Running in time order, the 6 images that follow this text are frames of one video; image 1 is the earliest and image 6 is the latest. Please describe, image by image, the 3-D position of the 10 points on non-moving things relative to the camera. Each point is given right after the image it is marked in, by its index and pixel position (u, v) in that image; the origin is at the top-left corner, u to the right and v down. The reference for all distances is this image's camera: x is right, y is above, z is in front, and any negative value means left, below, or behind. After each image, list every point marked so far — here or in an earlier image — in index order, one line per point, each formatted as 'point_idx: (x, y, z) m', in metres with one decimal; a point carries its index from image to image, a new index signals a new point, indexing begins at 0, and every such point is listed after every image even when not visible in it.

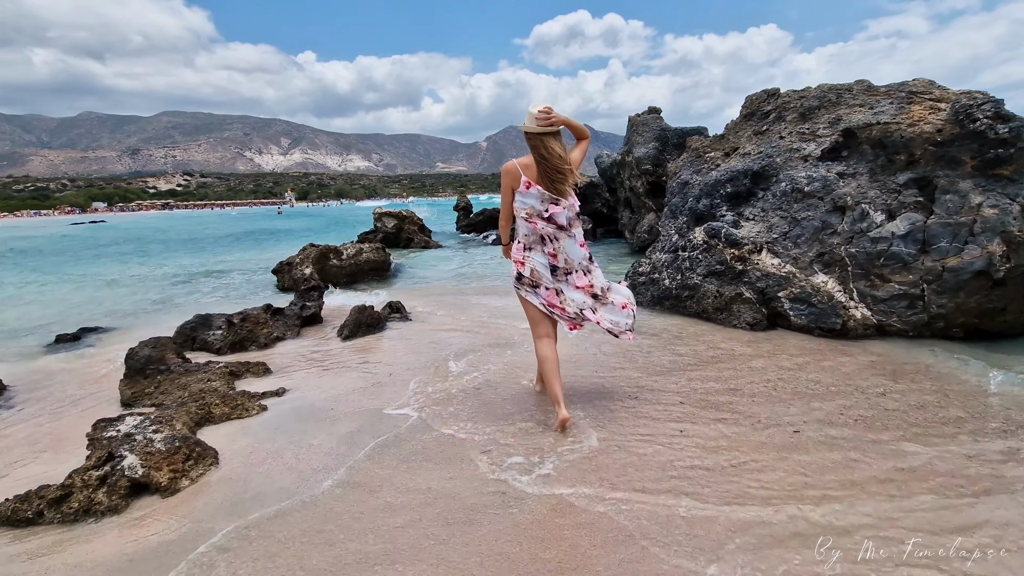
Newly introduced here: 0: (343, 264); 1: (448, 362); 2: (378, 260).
0: (-3.5, +0.5, +10.6) m
1: (-0.7, -0.8, +5.4) m
2: (-2.9, +0.6, +11.1) m
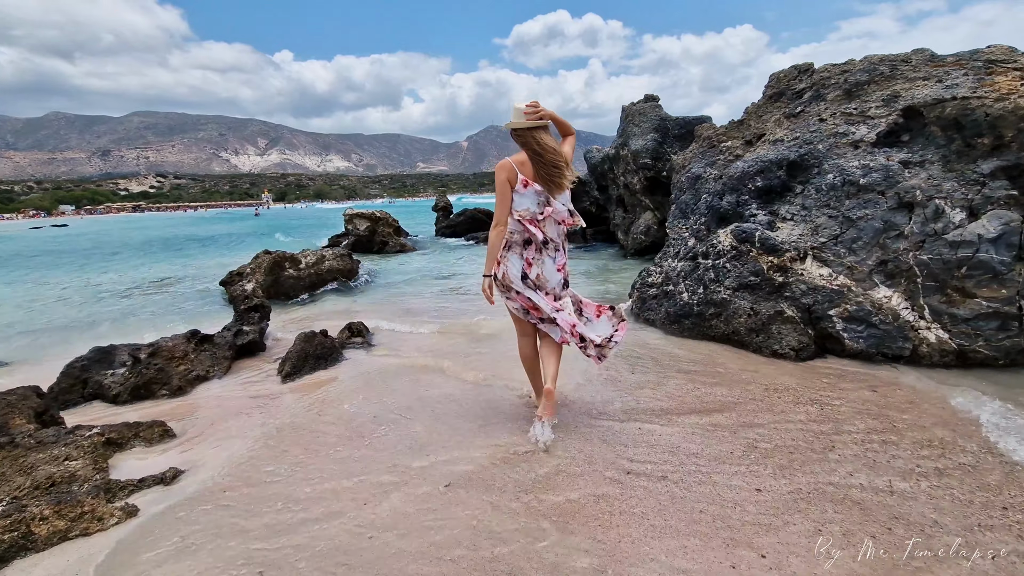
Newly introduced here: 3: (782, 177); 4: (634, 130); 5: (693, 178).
0: (-3.8, +0.2, +9.2) m
1: (-0.8, -1.0, +4.0) m
2: (-3.2, +0.3, +9.7) m
3: (+3.0, +1.2, +5.7) m
4: (+2.7, +3.5, +11.4) m
5: (+2.6, +1.6, +7.5) m
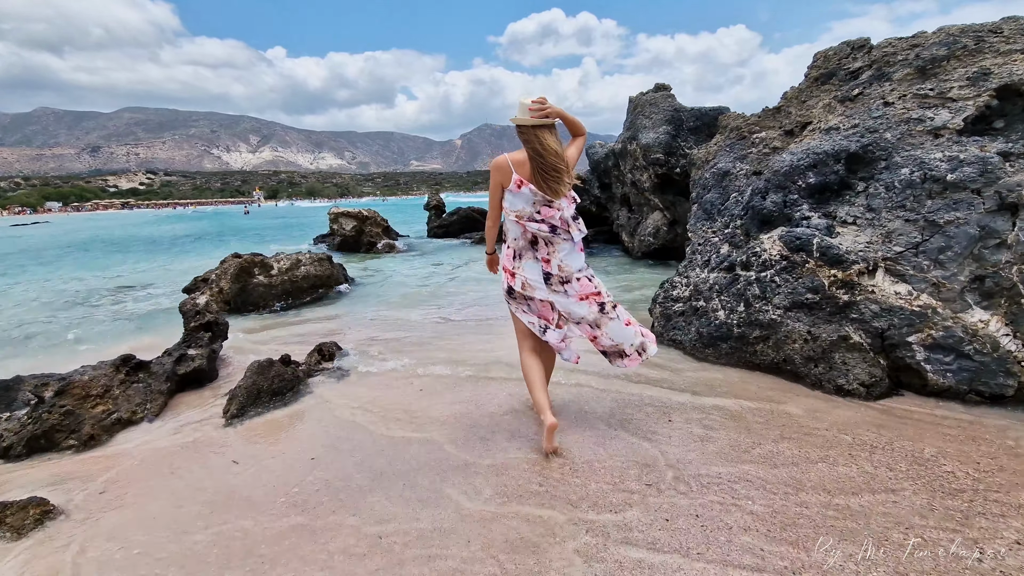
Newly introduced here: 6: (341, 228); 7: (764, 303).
0: (-3.8, +0.1, +8.2) m
1: (-0.7, -1.1, +3.0) m
2: (-3.2, +0.2, +8.6) m
3: (+3.0, +1.1, +4.8) m
4: (+2.6, +3.3, +10.4) m
5: (+2.6, +1.4, +6.6) m
6: (-5.2, +1.8, +15.7) m
7: (+2.2, -0.1, +4.6) m
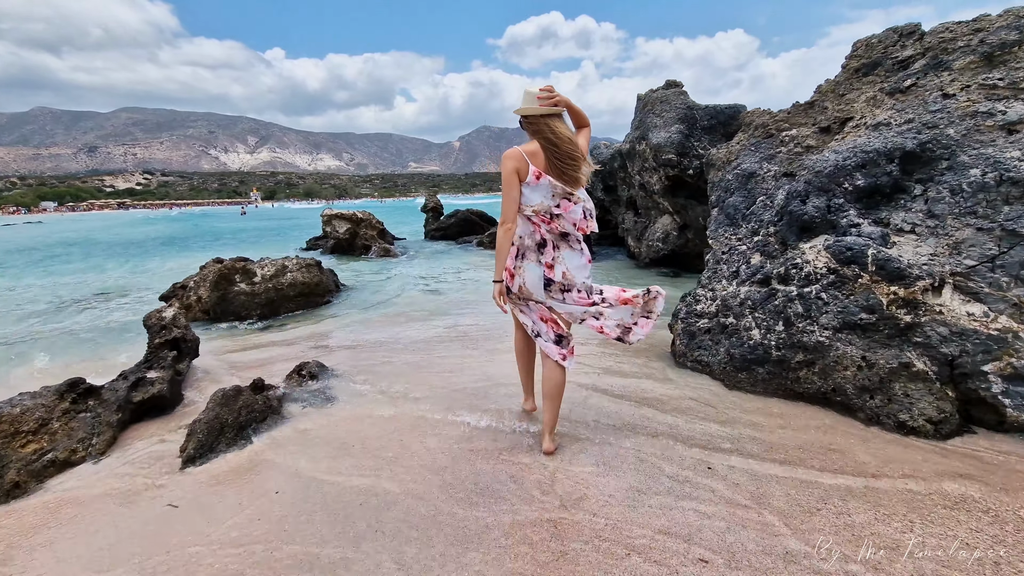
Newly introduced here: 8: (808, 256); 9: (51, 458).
0: (-3.7, 0.0, +7.5) m
1: (-0.7, -1.2, +2.4) m
2: (-3.2, +0.1, +8.0) m
3: (+3.1, +0.9, +4.2) m
4: (+2.7, +3.2, +9.8) m
5: (+2.7, +1.3, +6.0) m
6: (-5.2, +1.7, +15.1) m
7: (+2.3, -0.3, +4.0) m
8: (+2.4, +0.3, +4.2) m
9: (-3.0, -1.1, +3.3) m
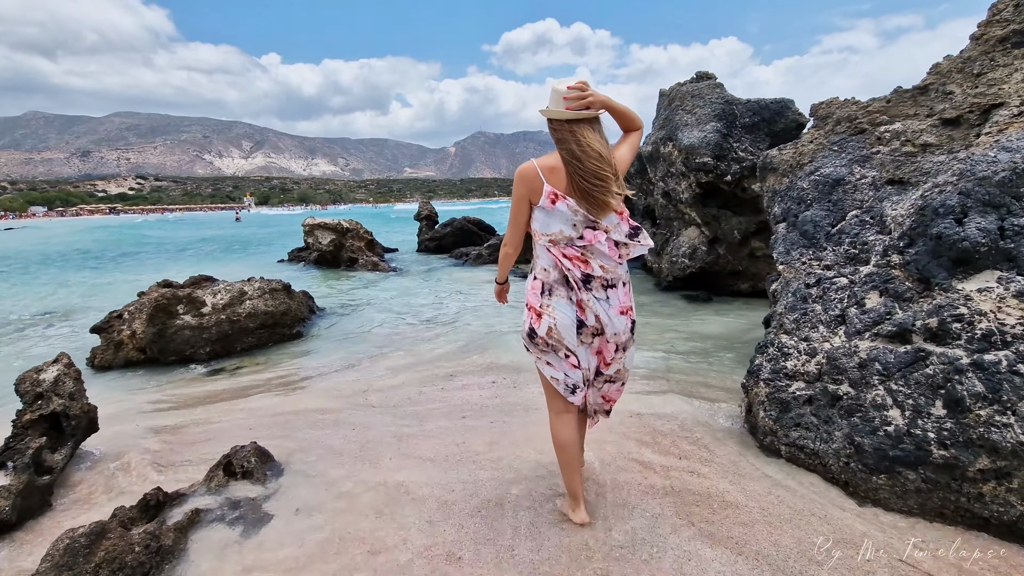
0: (-3.6, -0.4, +6.1) m
1: (-0.5, -1.6, +1.0) m
2: (-3.1, -0.3, +6.6) m
3: (+3.2, +0.6, +2.8) m
4: (+2.8, +2.8, +8.5) m
5: (+2.8, +0.9, +4.6) m
6: (-5.1, +1.2, +13.7) m
7: (+2.4, -0.6, +2.6) m
8: (+2.6, -0.1, +2.8) m
9: (-2.8, -1.4, +1.9) m
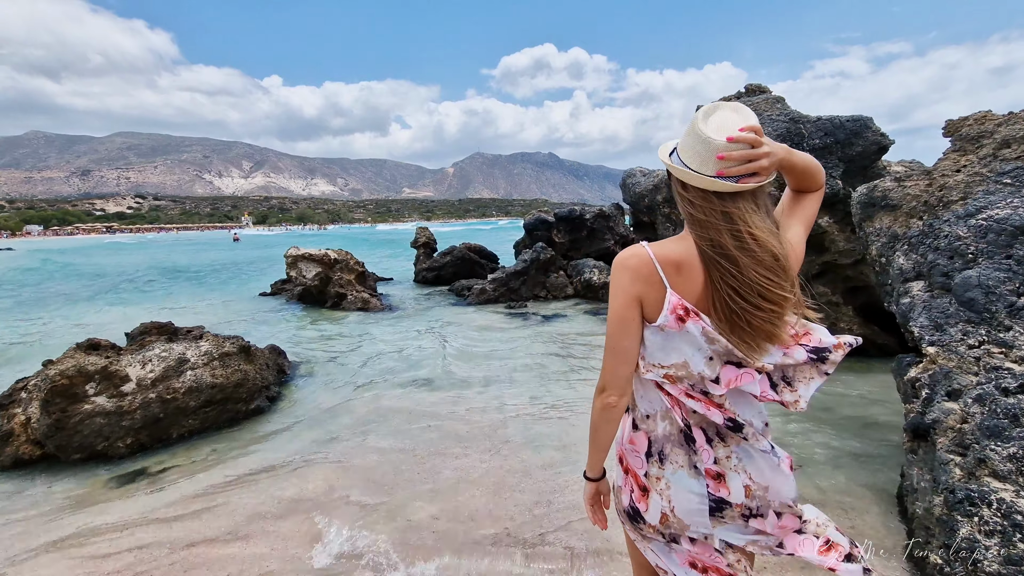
0: (-3.4, -1.0, +4.6) m
1: (-0.3, -2.0, -0.6) m
2: (-2.9, -0.9, +5.1) m
3: (+3.4, +0.1, +1.3) m
4: (+3.0, +2.0, +7.1) m
5: (+3.0, +0.3, +3.2) m
6: (-4.9, +0.3, +12.2) m
7: (+2.7, -1.1, +1.1) m
8: (+2.8, -0.6, +1.4) m
9: (-2.6, -1.9, +0.3) m
